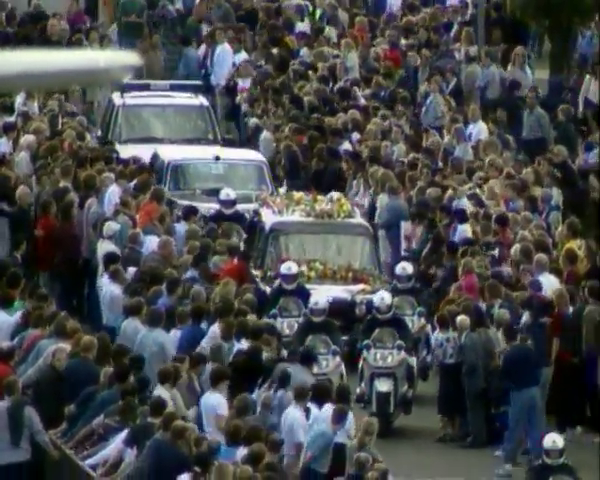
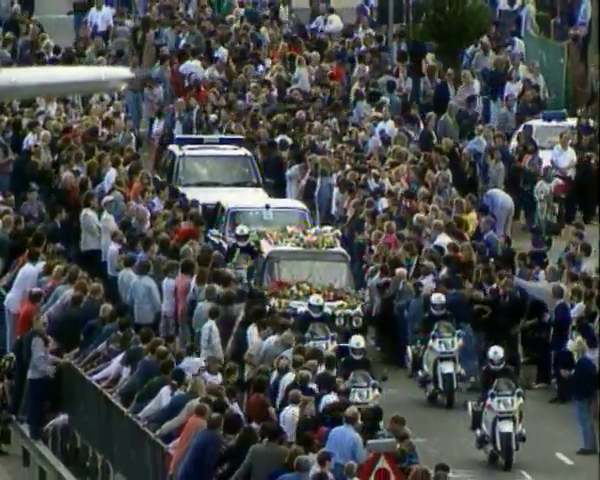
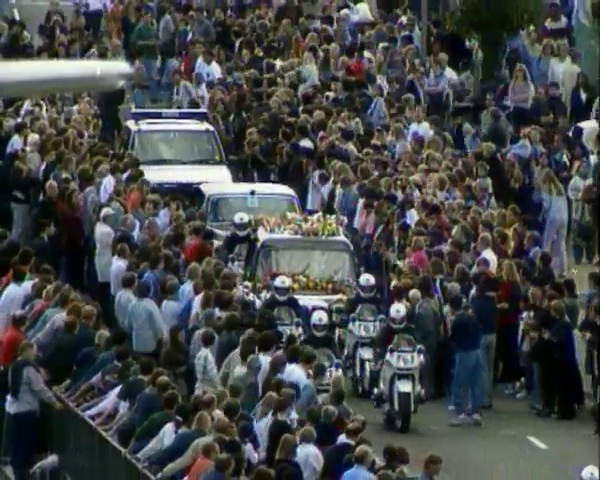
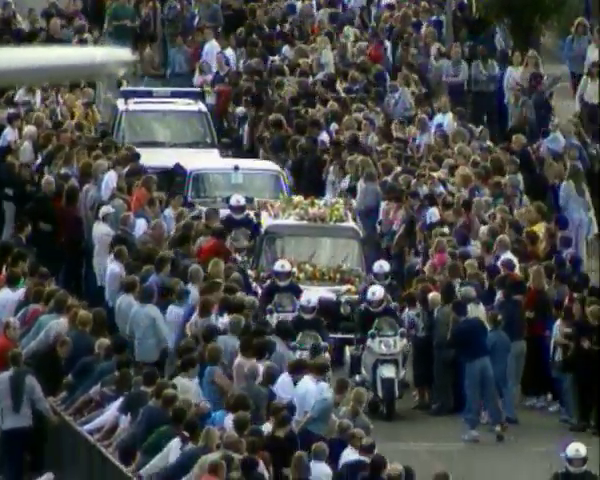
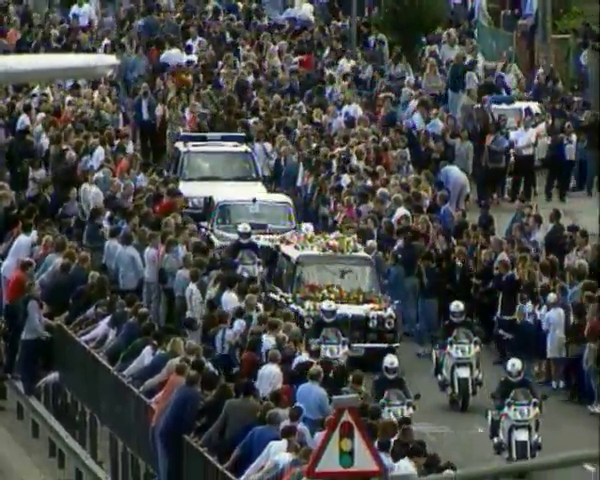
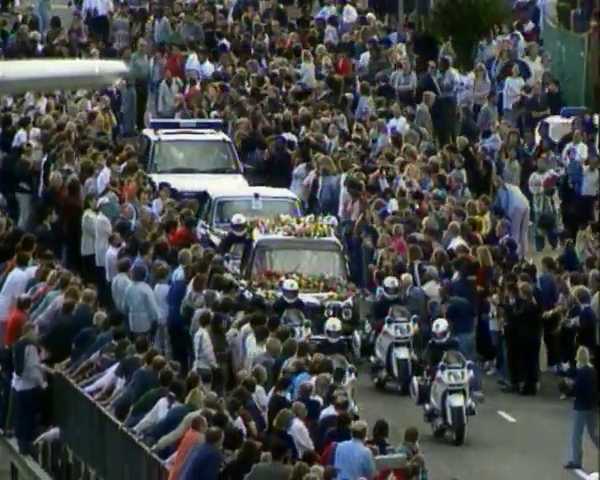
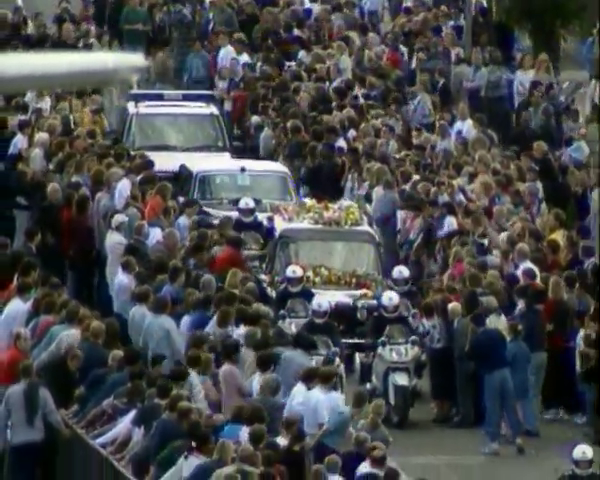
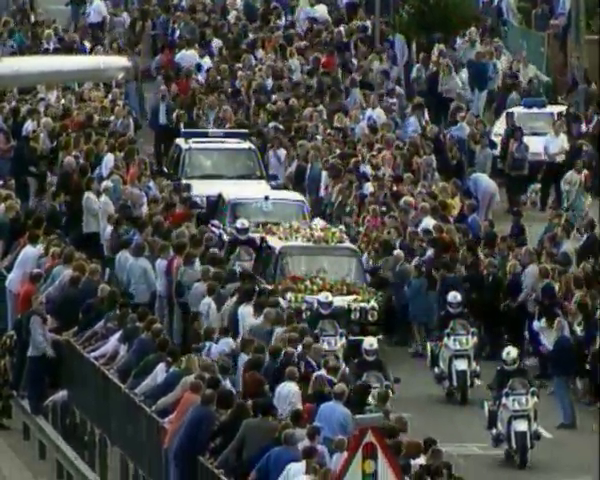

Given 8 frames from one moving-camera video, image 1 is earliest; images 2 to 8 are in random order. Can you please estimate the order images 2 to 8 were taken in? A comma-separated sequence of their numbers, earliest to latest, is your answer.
7, 4, 3, 6, 2, 8, 5
